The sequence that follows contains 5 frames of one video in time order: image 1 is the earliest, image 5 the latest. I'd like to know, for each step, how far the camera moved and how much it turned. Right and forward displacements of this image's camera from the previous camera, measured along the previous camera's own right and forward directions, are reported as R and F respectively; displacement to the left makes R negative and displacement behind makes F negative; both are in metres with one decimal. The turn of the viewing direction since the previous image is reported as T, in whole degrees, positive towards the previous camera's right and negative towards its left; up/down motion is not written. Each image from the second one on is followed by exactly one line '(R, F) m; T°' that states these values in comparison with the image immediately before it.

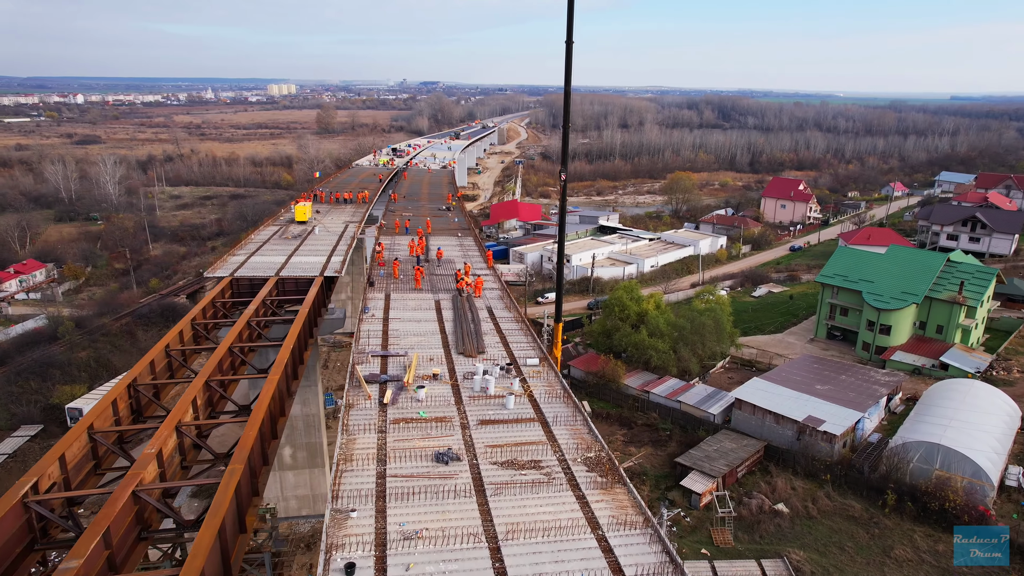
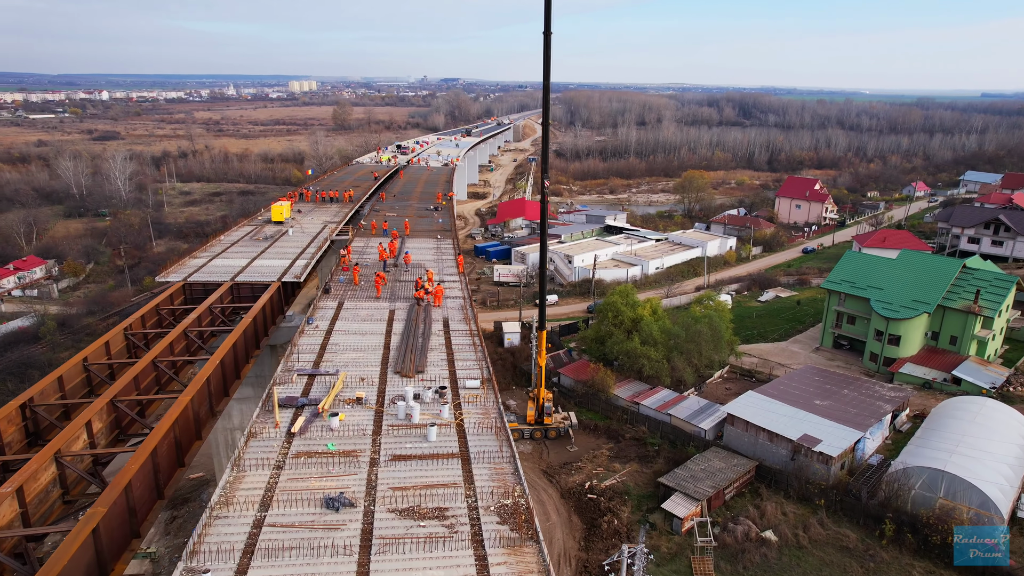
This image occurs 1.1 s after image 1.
(+1.4, +1.2) m; -2°
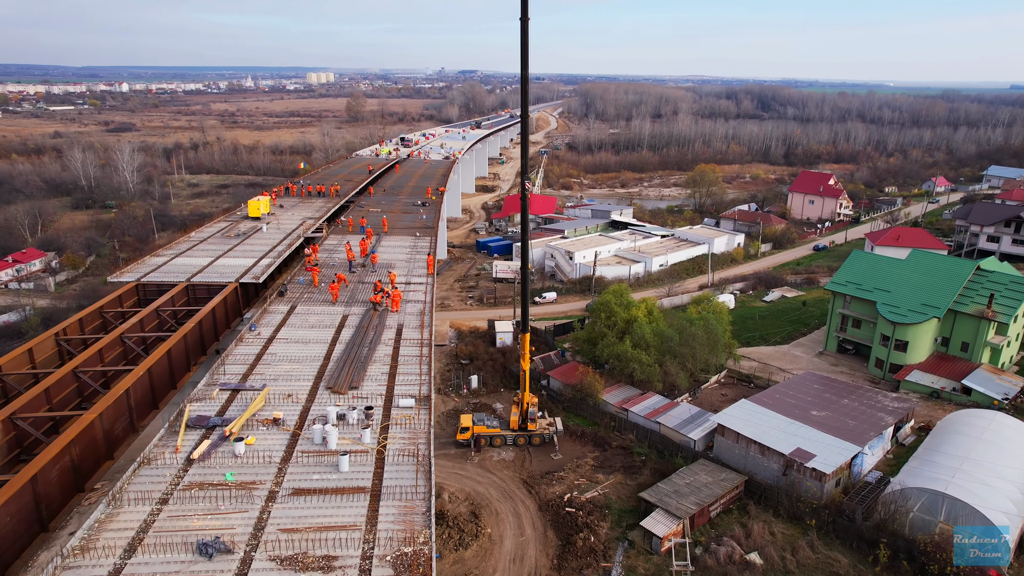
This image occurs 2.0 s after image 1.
(+1.2, +1.1) m; -1°
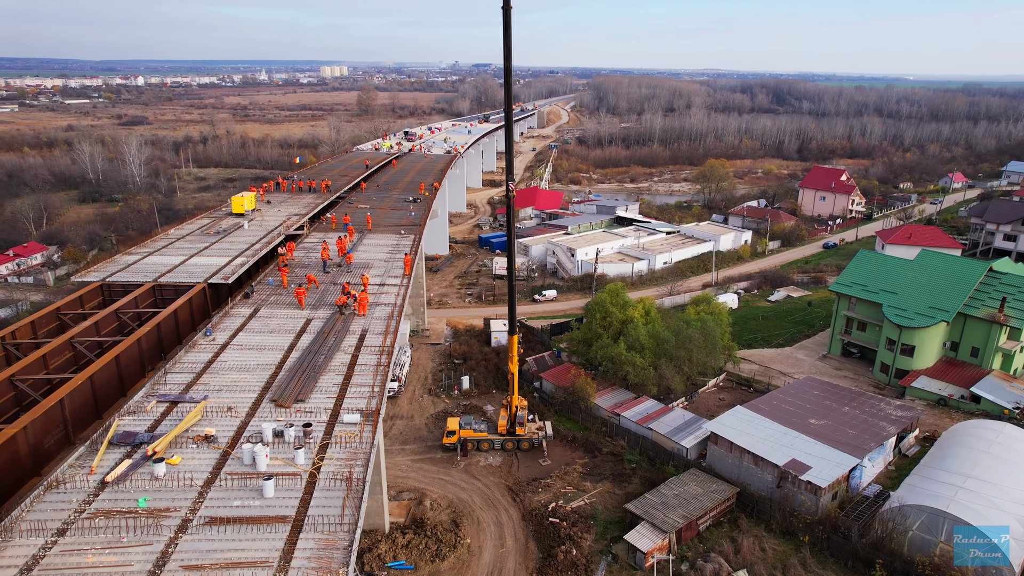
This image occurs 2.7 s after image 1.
(+0.9, +0.8) m; -1°
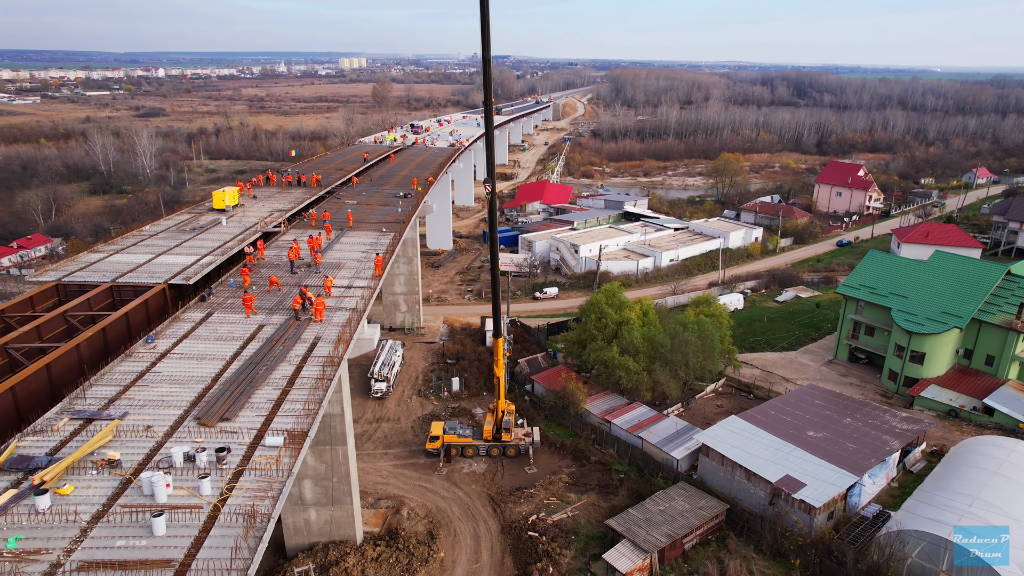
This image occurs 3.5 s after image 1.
(+1.1, +0.9) m; -2°
